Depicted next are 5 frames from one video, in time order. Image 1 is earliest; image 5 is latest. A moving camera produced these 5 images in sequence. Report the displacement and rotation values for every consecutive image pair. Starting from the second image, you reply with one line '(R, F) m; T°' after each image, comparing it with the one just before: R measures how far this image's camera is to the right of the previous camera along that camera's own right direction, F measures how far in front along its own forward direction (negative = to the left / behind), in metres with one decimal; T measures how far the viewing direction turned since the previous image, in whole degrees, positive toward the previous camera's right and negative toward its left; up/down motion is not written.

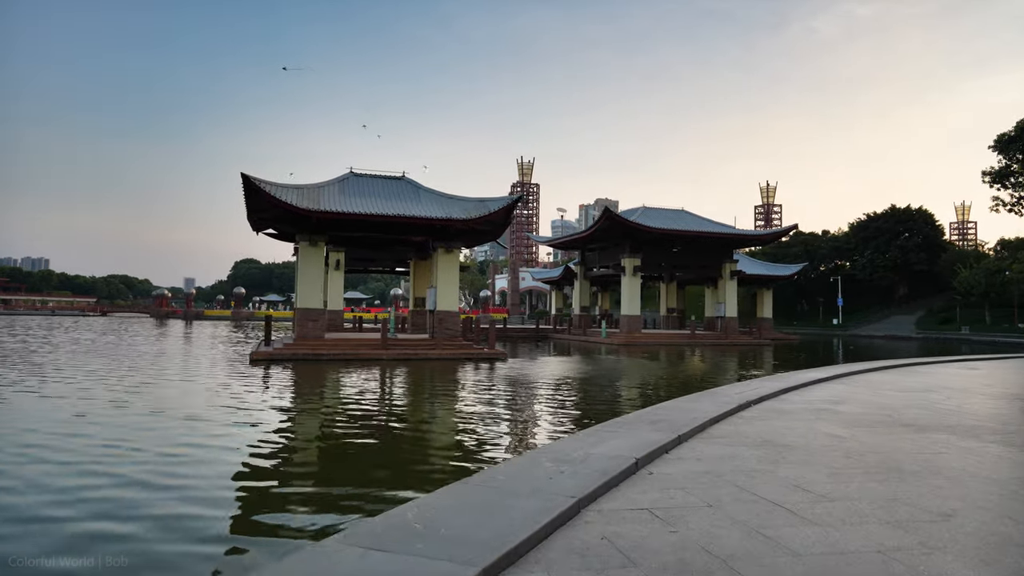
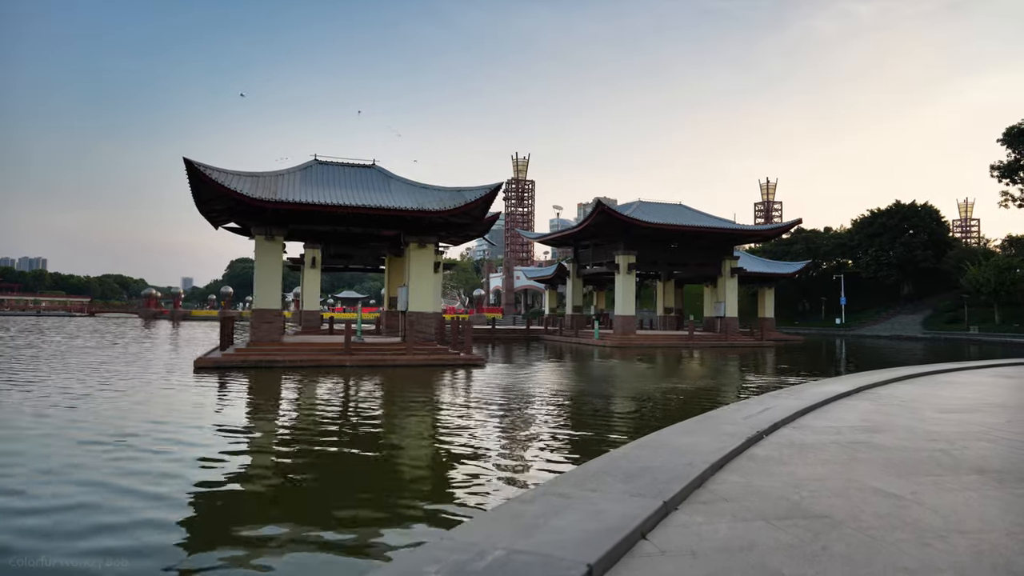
(+0.5, +1.6) m; 0°
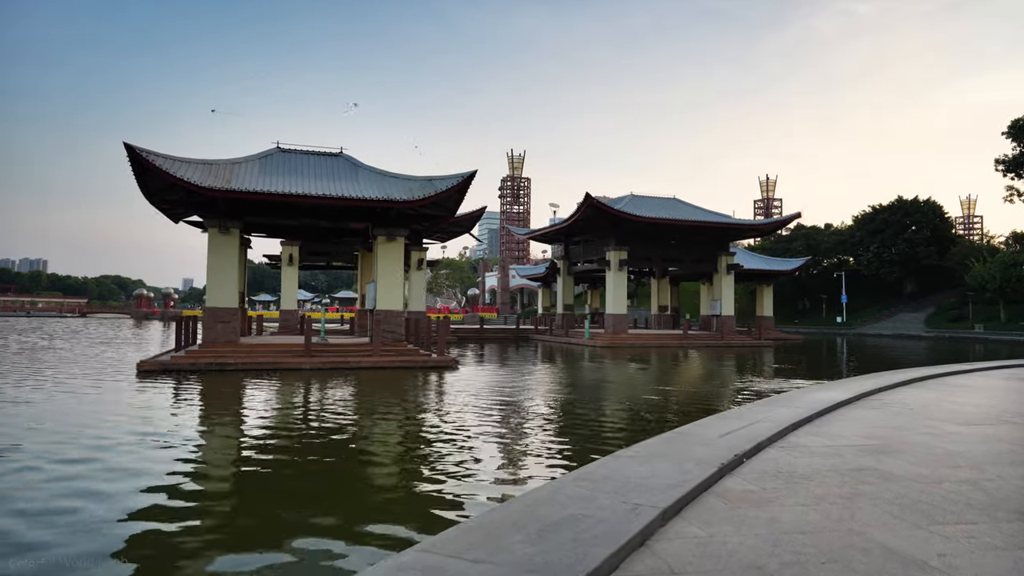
(+0.5, +1.1) m; 0°
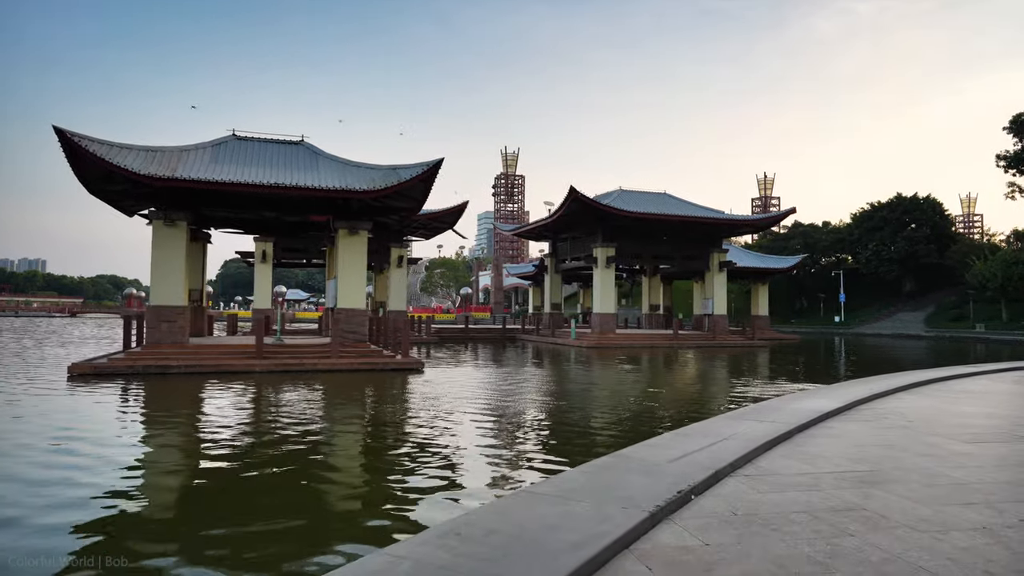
(+0.6, +1.0) m; 0°
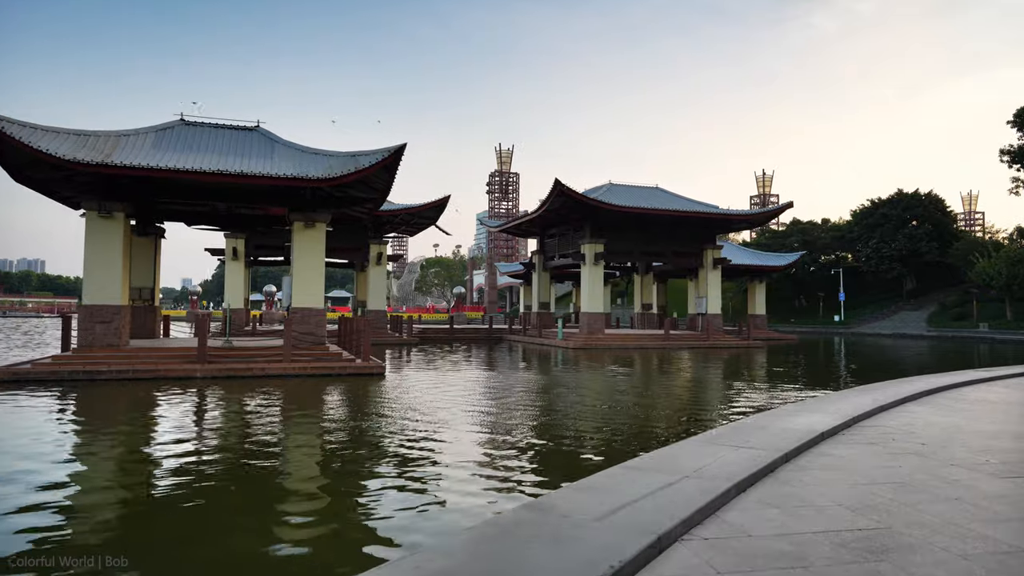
(+0.5, +1.1) m; 0°
